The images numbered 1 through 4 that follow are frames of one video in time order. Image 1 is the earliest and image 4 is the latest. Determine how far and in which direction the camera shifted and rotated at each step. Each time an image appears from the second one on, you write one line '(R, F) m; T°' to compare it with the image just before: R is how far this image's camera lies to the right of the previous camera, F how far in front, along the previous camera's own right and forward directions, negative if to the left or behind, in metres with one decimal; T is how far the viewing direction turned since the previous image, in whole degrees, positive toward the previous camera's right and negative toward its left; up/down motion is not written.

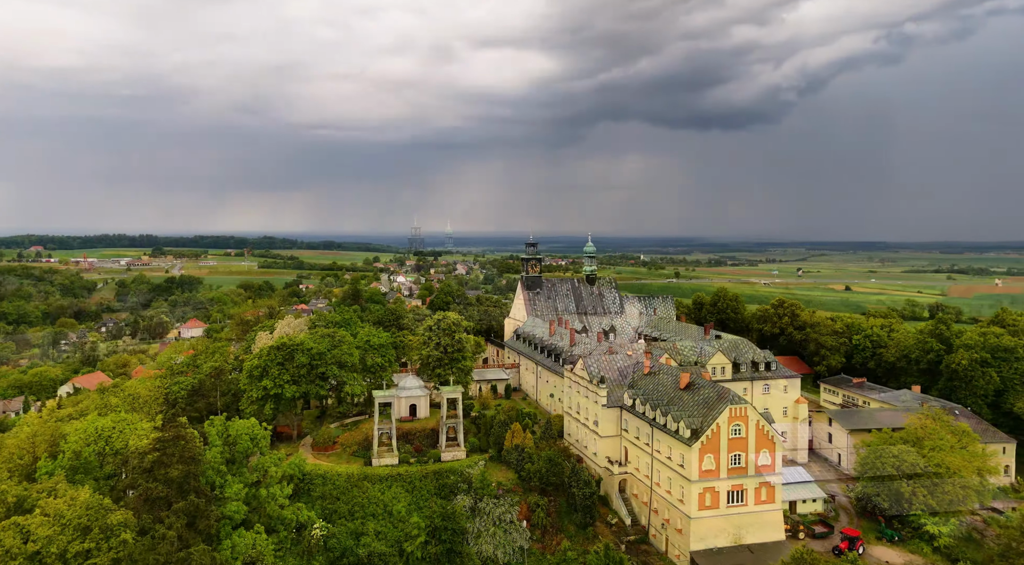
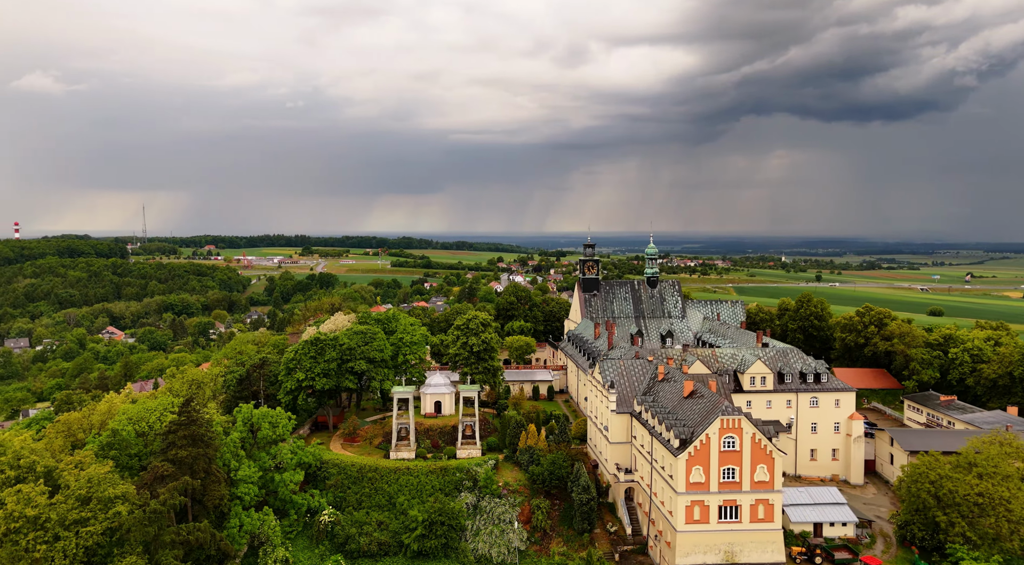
(+7.2, +0.7) m; -10°
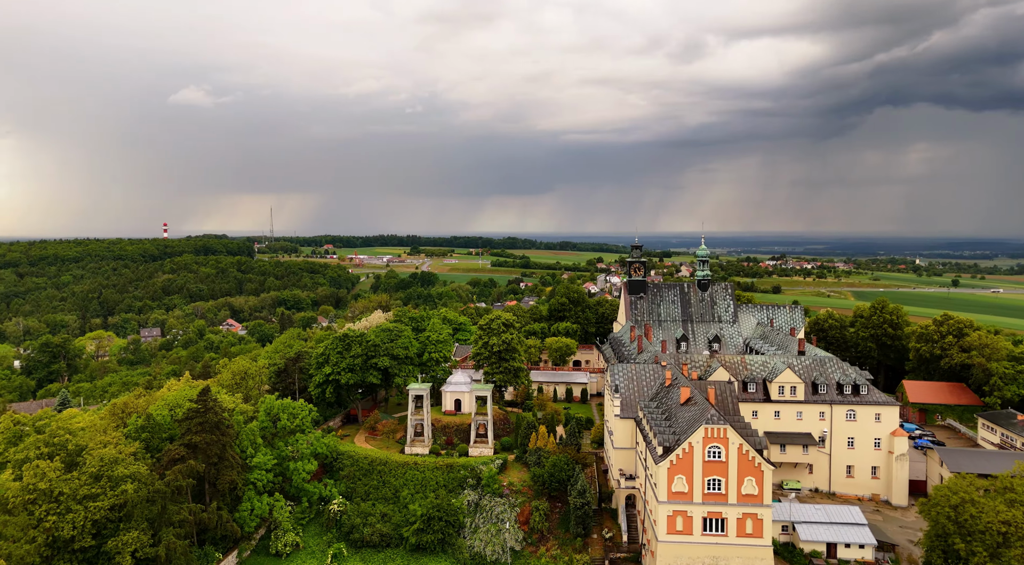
(+6.0, +0.3) m; -8°
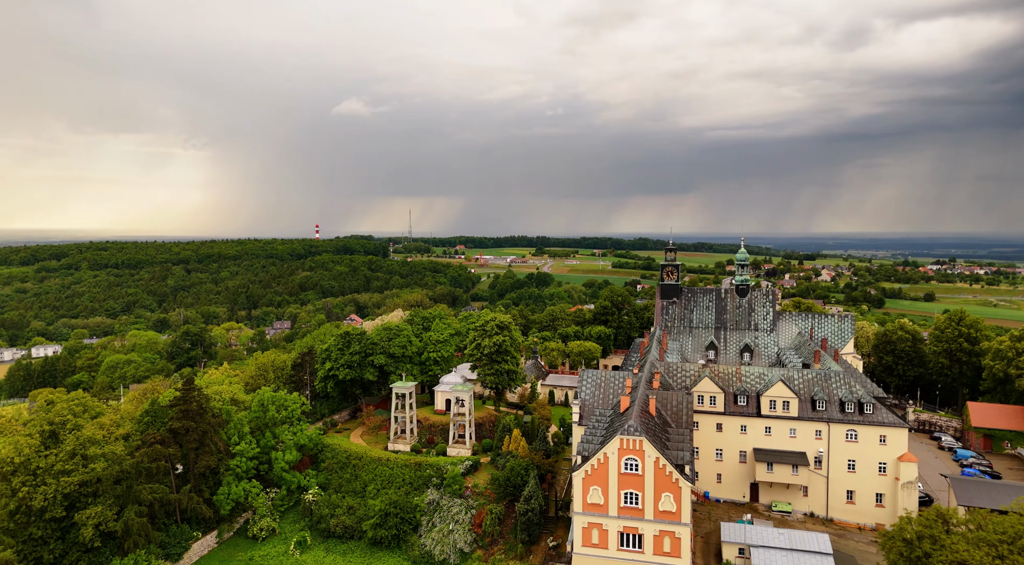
(+9.9, +0.8) m; -9°
